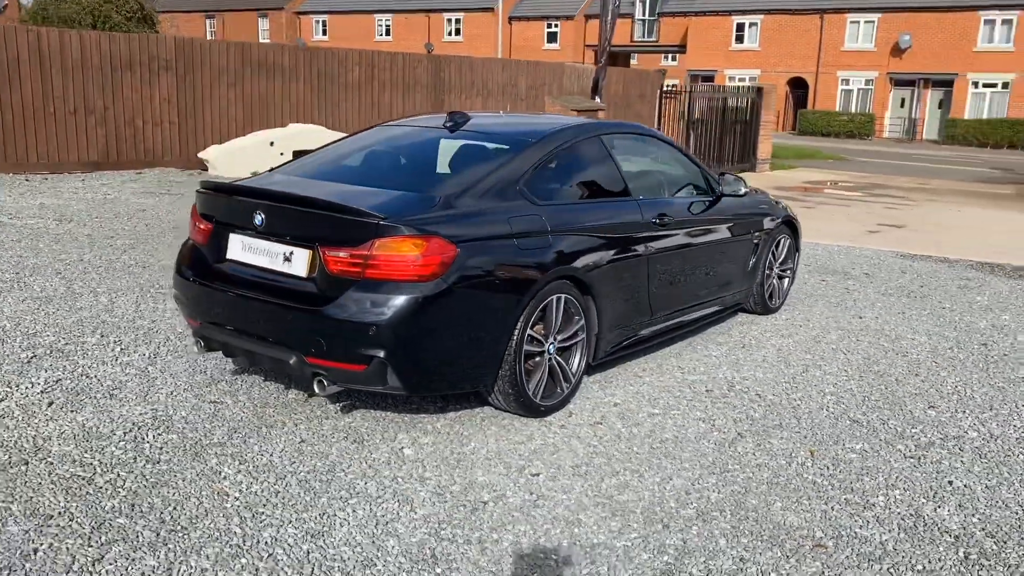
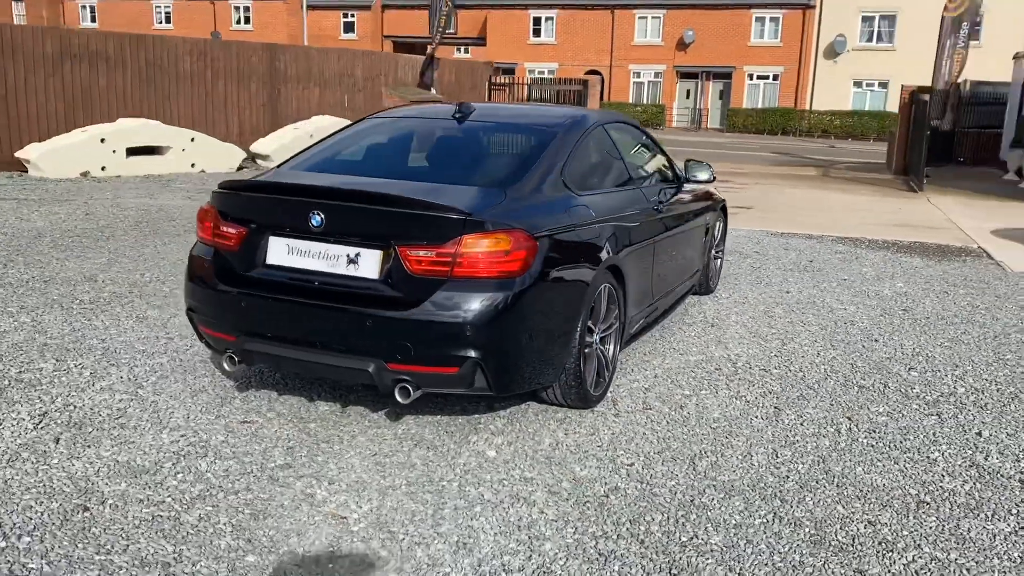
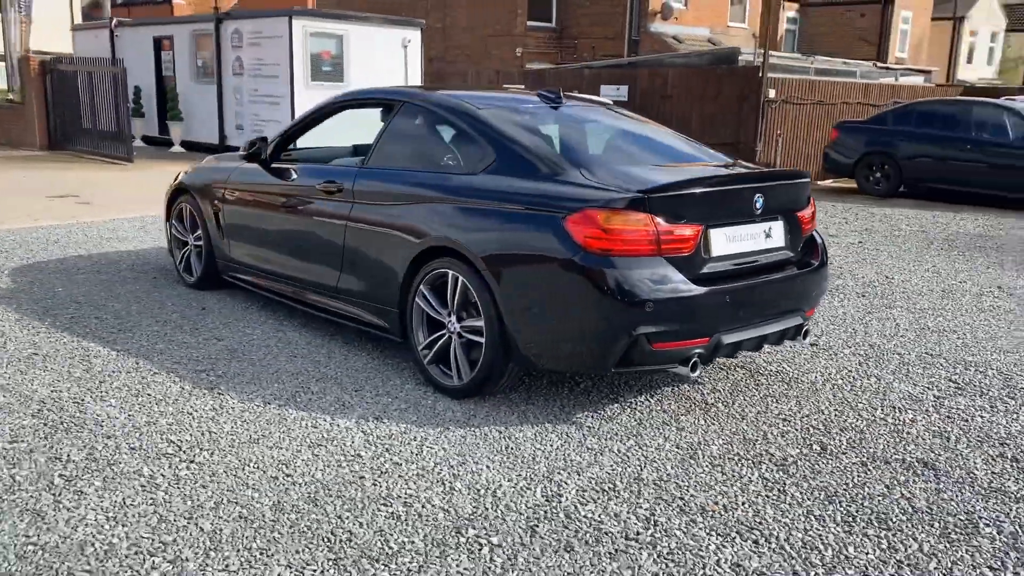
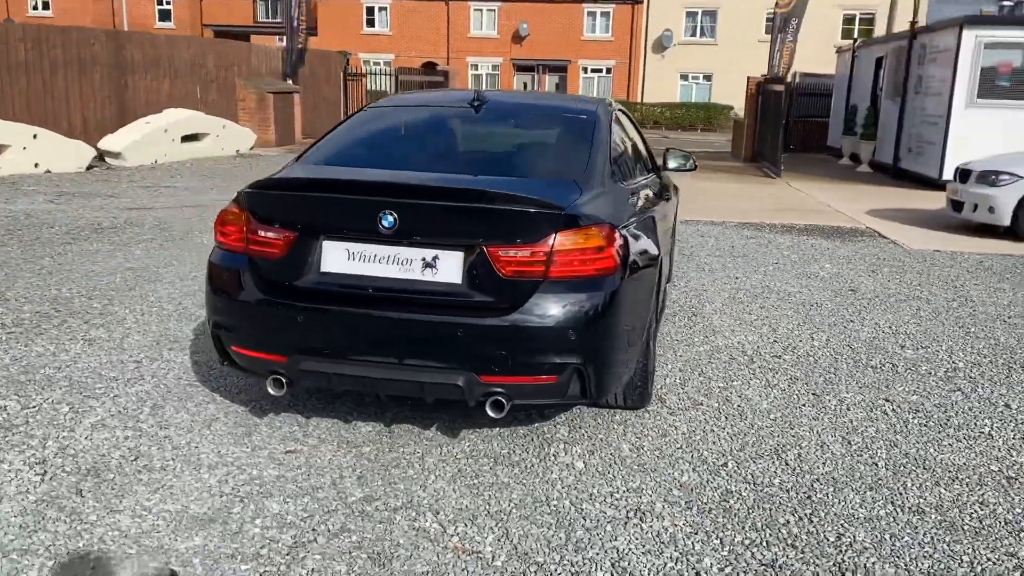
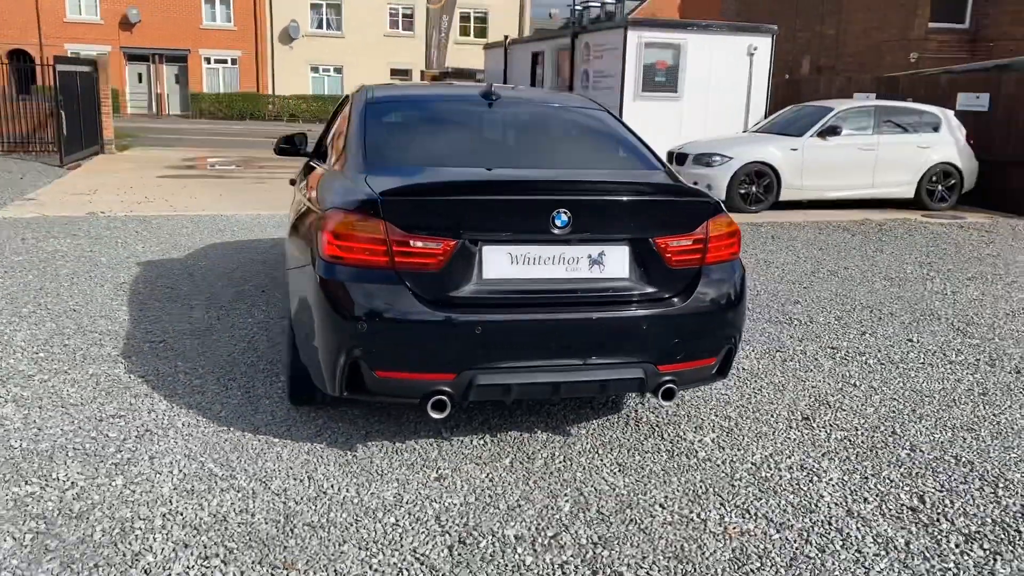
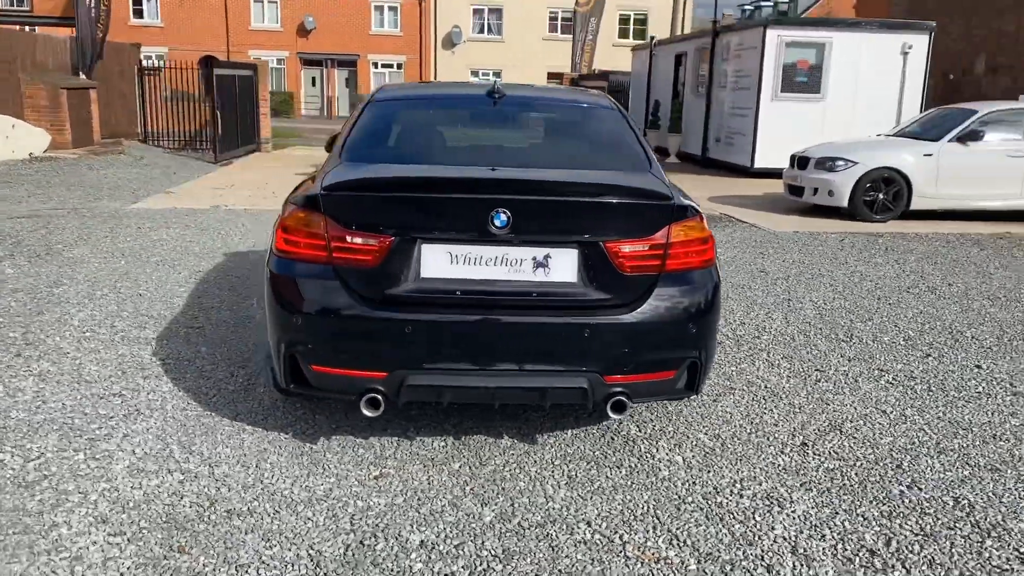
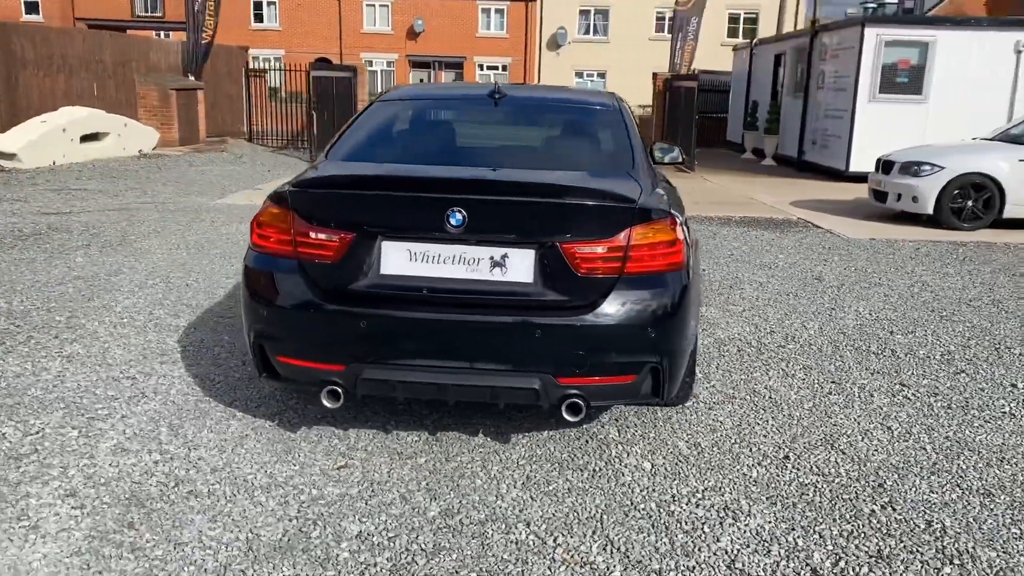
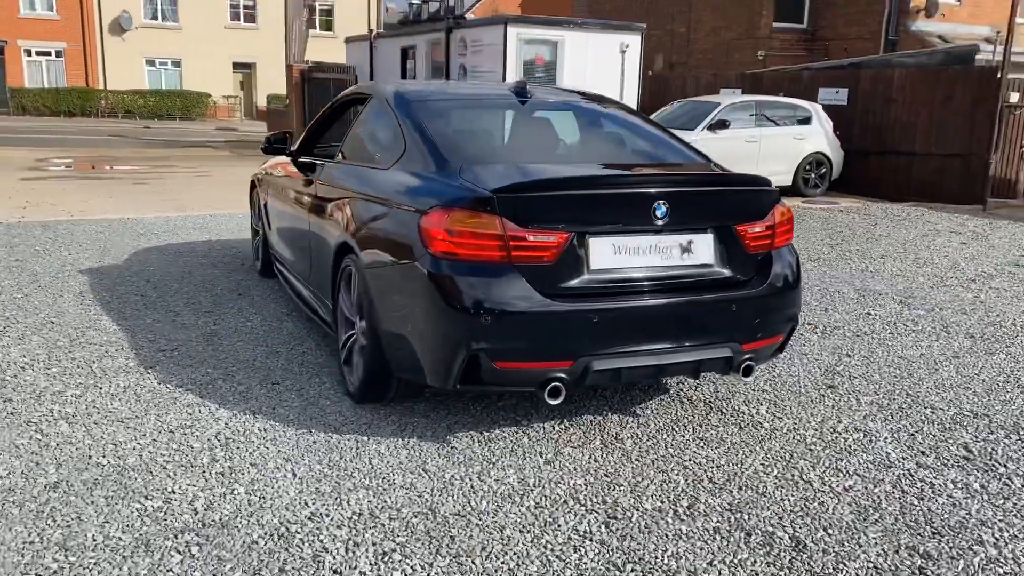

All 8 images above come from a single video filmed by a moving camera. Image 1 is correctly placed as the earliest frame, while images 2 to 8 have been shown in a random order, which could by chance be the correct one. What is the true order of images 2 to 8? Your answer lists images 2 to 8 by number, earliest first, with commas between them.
2, 4, 7, 6, 5, 8, 3
